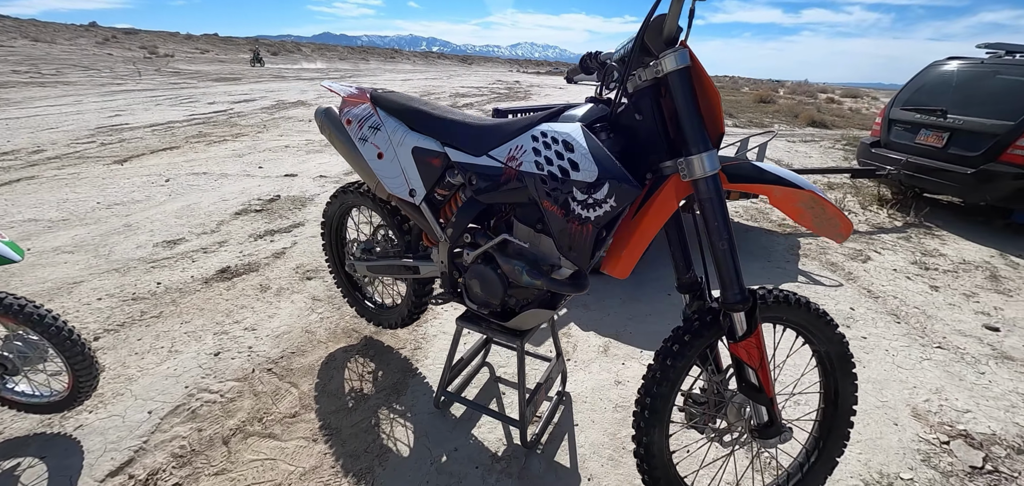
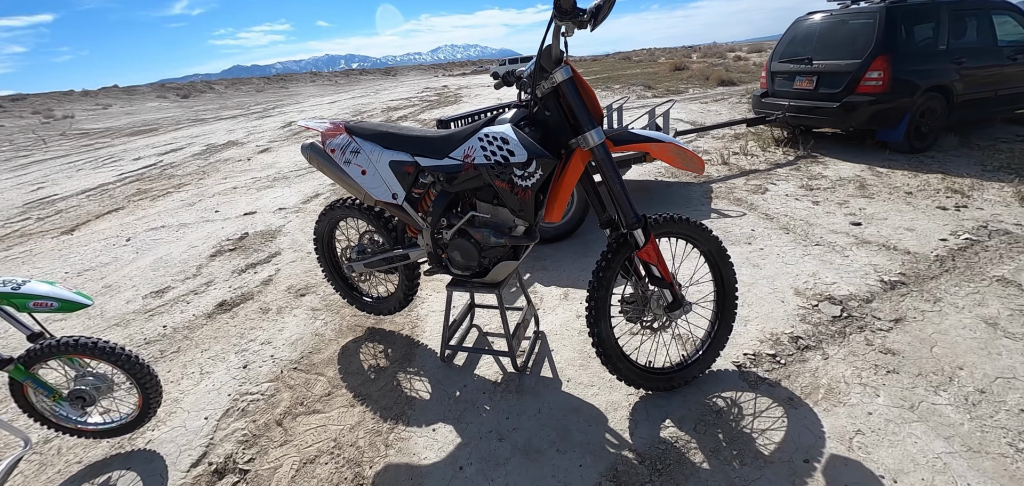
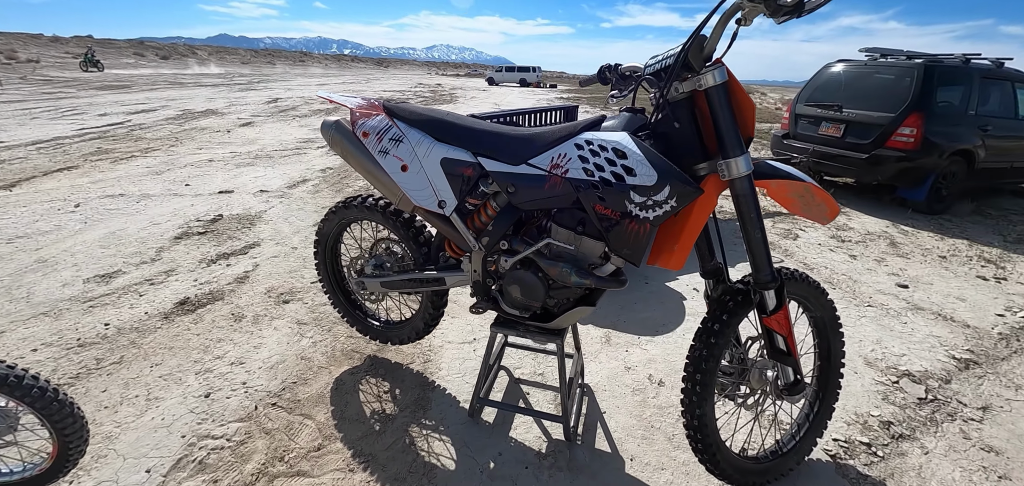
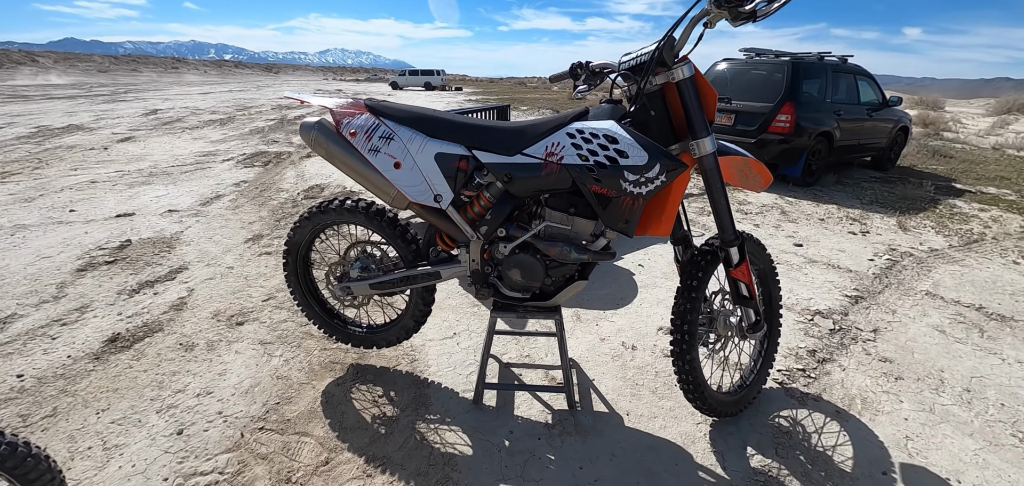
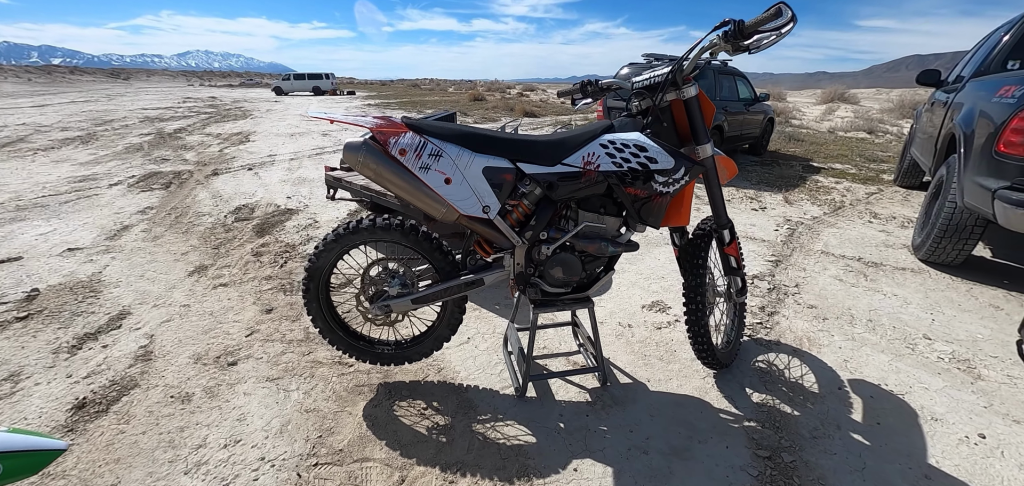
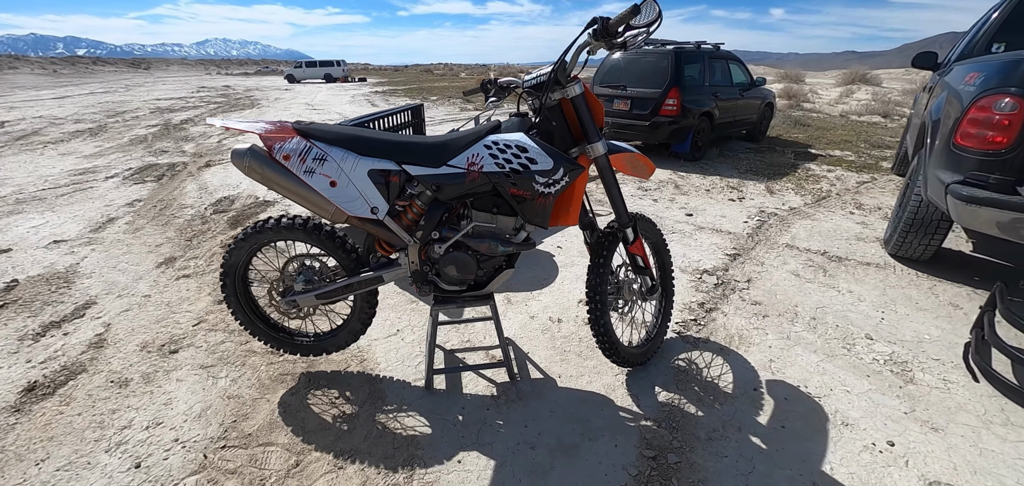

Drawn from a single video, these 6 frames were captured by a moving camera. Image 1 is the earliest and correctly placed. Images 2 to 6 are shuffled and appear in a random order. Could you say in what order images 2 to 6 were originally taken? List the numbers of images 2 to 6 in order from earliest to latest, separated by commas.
3, 4, 5, 6, 2
